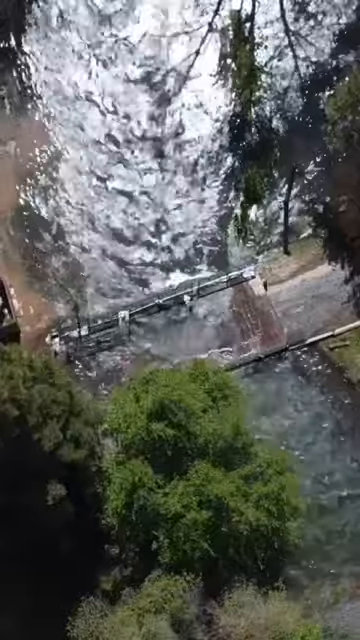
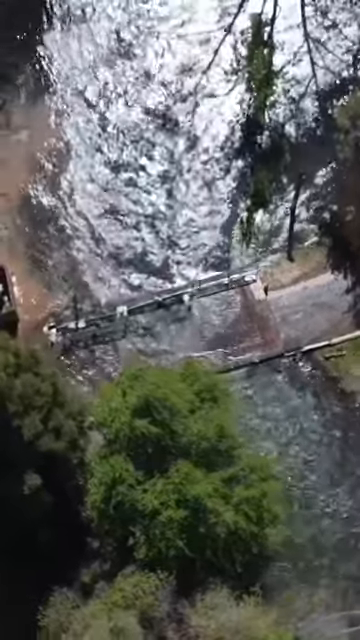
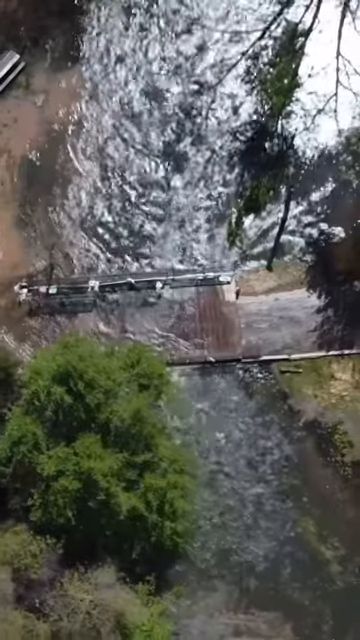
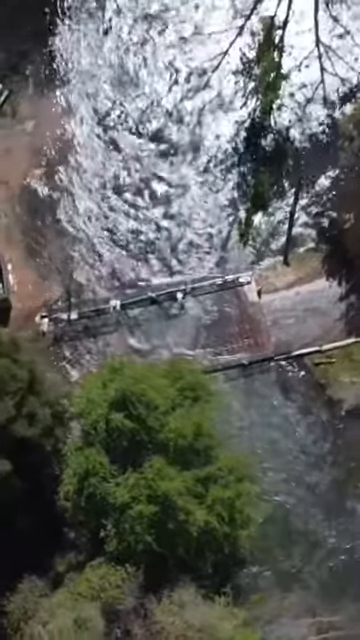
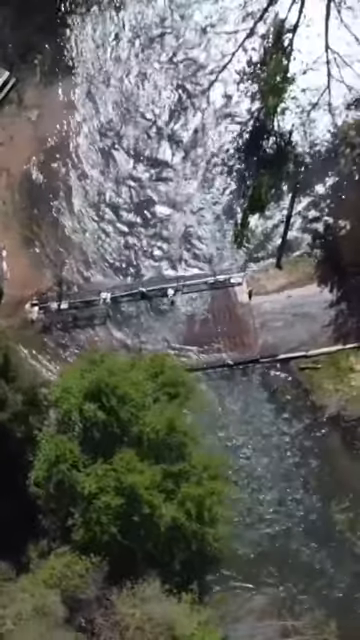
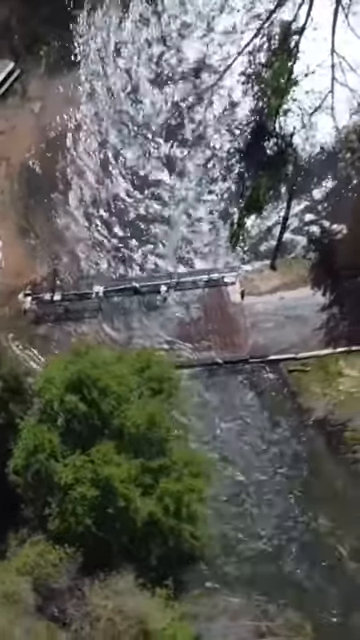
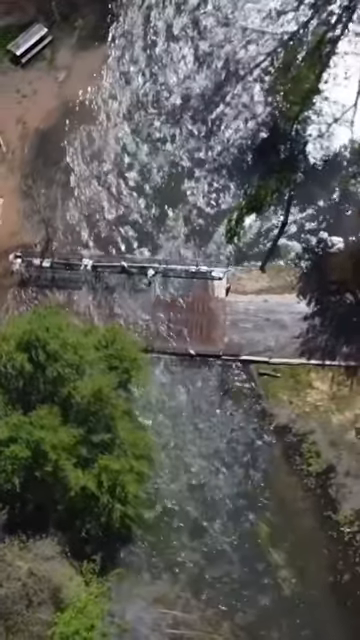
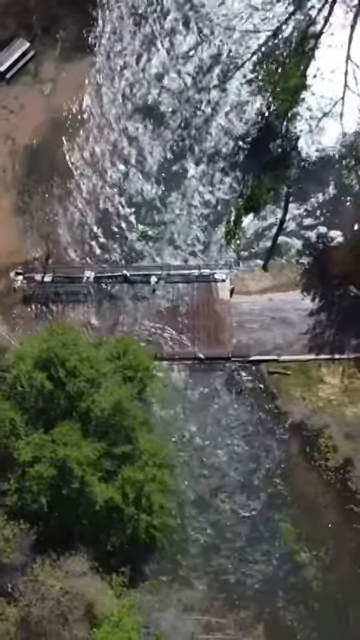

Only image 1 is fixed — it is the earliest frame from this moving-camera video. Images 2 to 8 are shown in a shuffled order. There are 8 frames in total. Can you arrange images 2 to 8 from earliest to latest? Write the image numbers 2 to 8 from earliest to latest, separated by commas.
2, 4, 5, 6, 3, 8, 7
